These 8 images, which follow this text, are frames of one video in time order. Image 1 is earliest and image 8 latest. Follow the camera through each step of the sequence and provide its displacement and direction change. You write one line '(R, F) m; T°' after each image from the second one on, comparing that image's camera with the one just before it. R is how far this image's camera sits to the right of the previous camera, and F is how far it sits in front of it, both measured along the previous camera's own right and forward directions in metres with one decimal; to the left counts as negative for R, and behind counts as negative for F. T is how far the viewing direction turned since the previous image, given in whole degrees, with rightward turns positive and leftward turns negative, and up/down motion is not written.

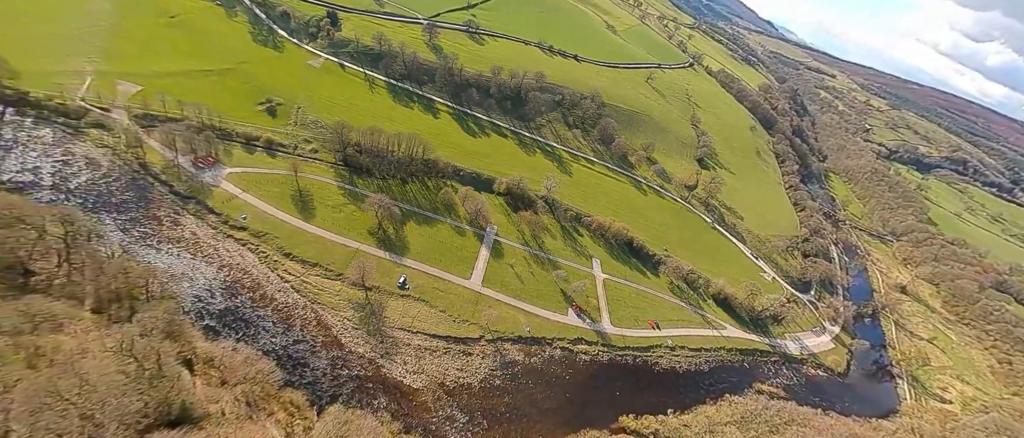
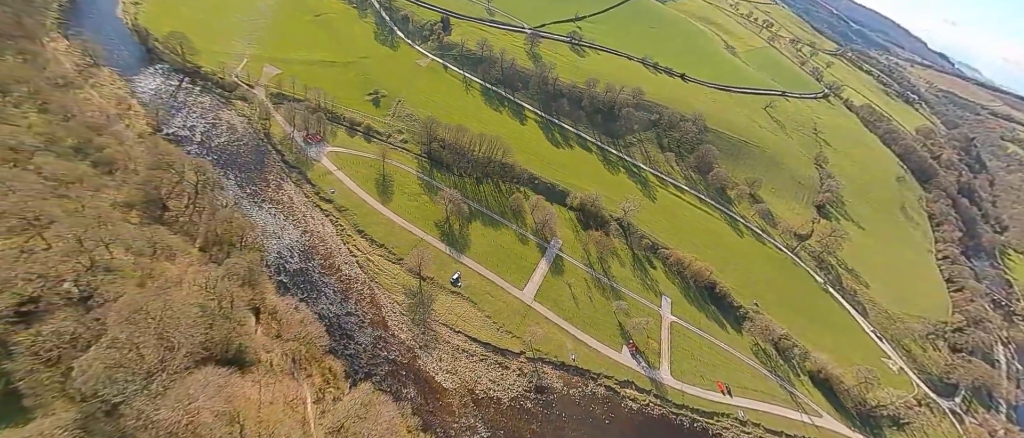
(+3.4, +3.2) m; -13°
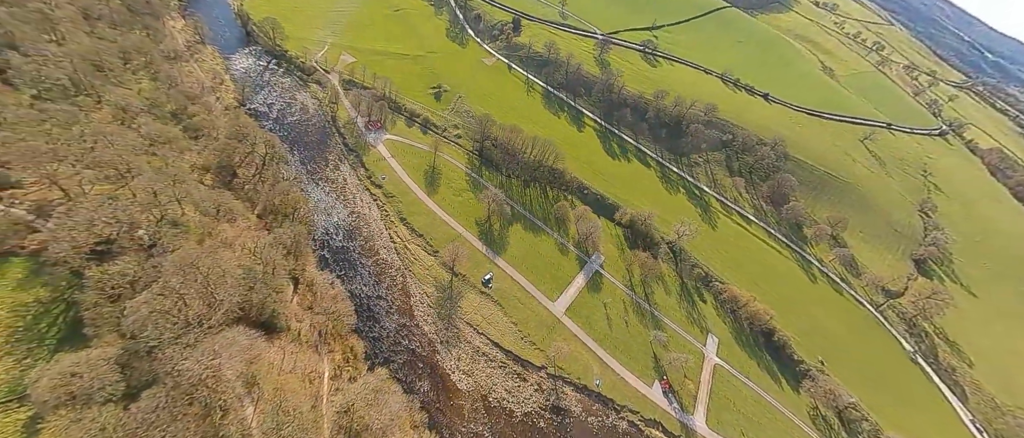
(+2.2, +2.2) m; -8°
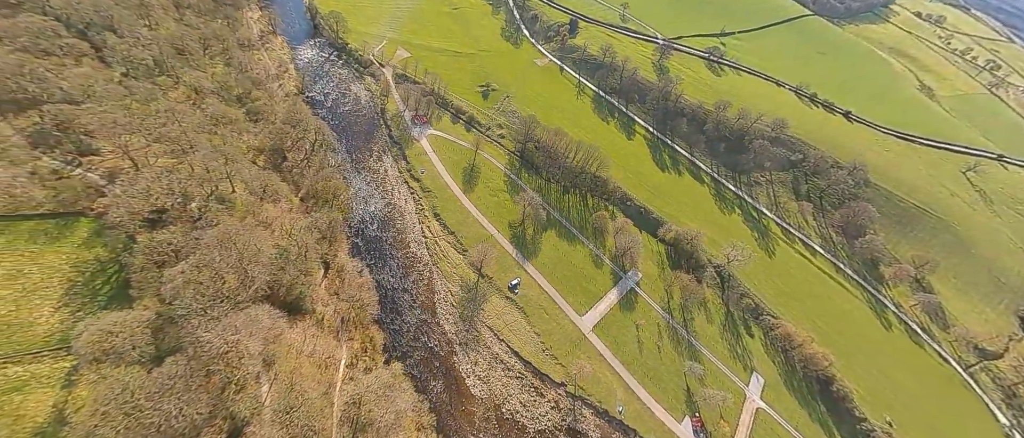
(+1.8, +2.3) m; -7°
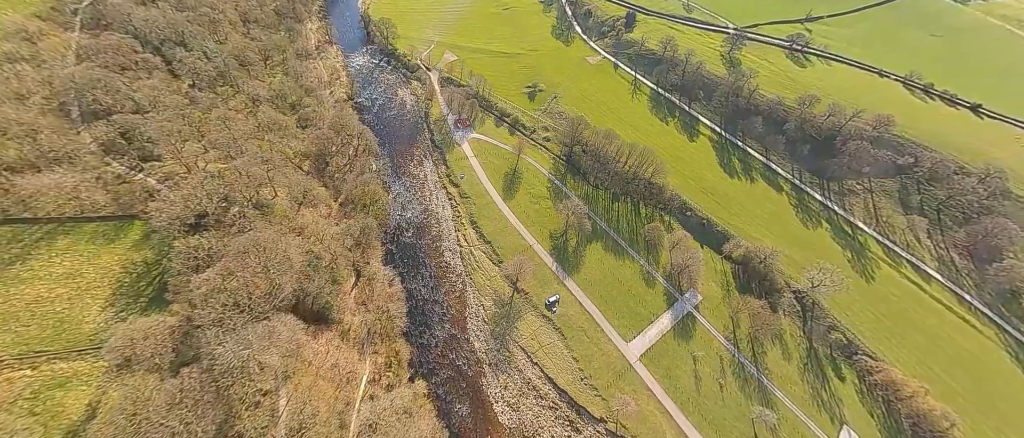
(+2.7, +4.9) m; -9°
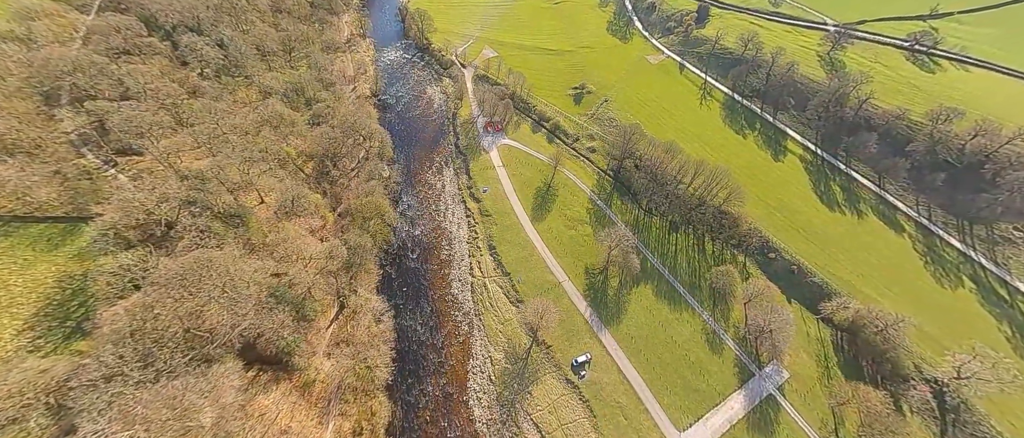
(+2.3, +12.3) m; -7°
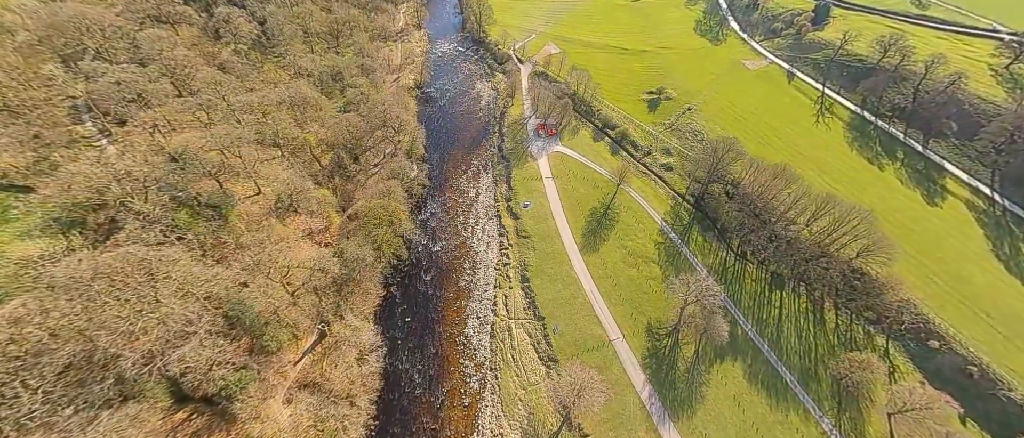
(+0.8, +11.8) m; -8°
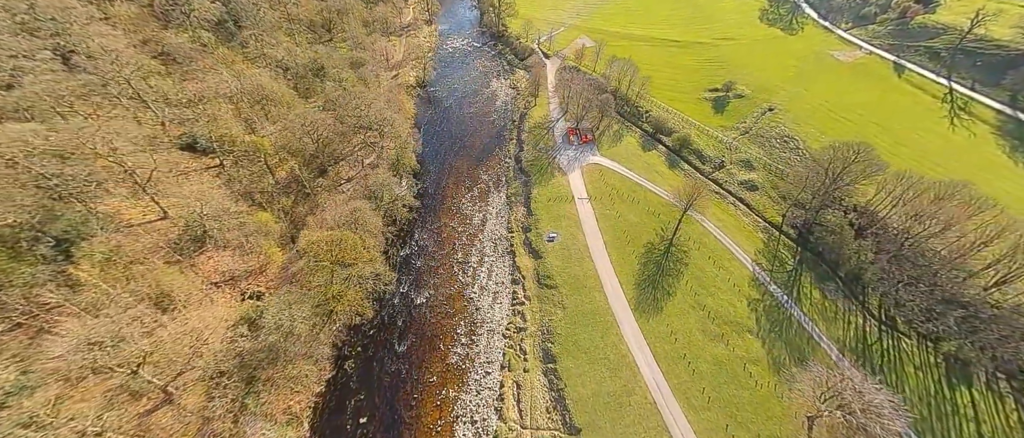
(+0.3, +14.0) m; -4°
